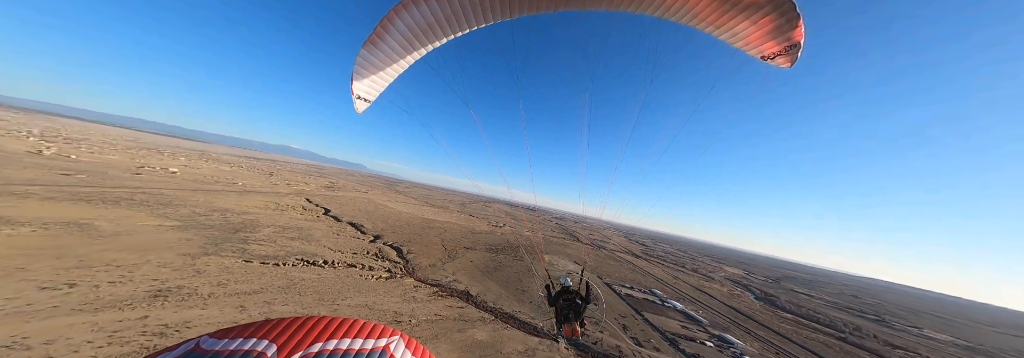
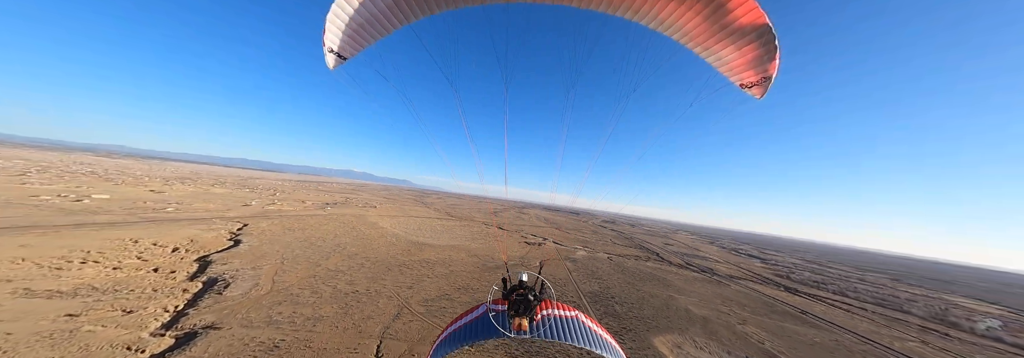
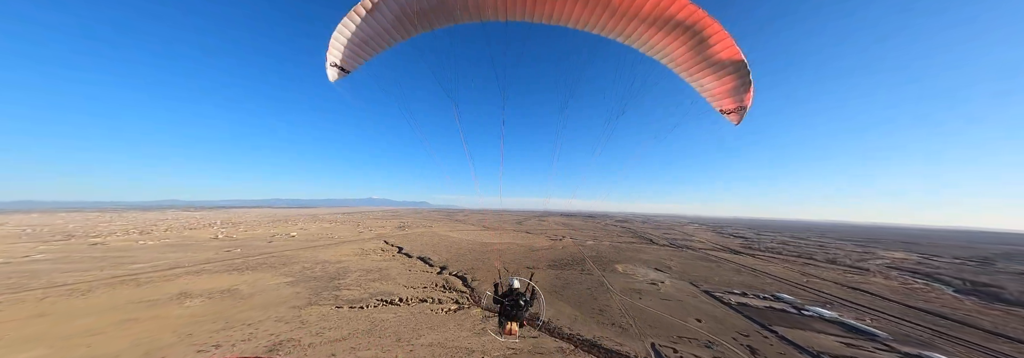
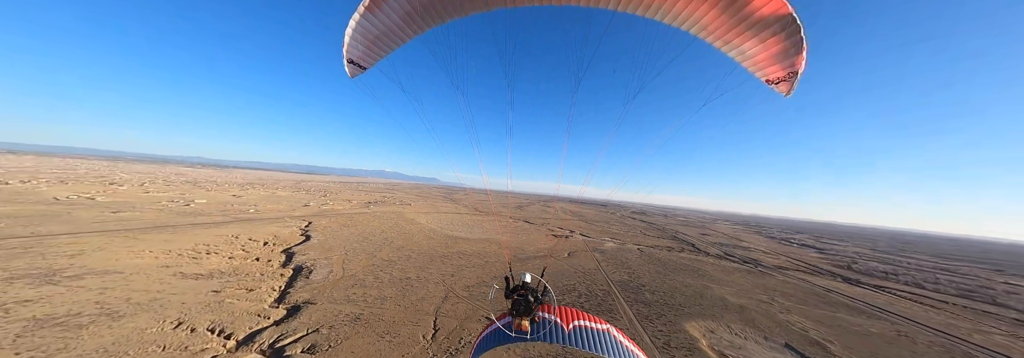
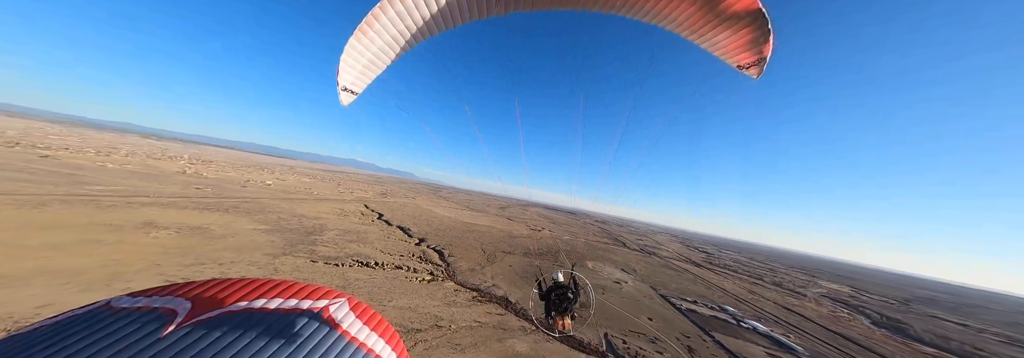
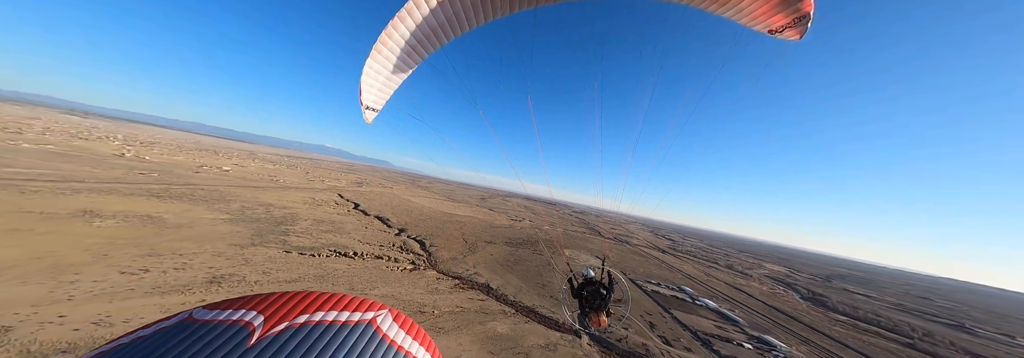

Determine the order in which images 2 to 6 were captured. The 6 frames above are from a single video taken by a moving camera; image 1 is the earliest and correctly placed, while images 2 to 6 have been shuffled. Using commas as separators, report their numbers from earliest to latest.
6, 5, 3, 4, 2
